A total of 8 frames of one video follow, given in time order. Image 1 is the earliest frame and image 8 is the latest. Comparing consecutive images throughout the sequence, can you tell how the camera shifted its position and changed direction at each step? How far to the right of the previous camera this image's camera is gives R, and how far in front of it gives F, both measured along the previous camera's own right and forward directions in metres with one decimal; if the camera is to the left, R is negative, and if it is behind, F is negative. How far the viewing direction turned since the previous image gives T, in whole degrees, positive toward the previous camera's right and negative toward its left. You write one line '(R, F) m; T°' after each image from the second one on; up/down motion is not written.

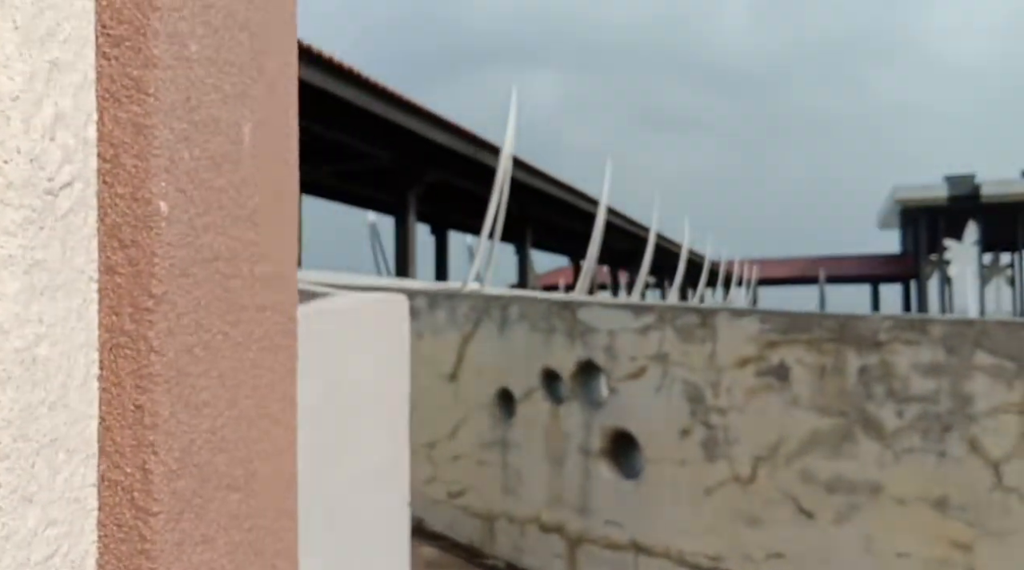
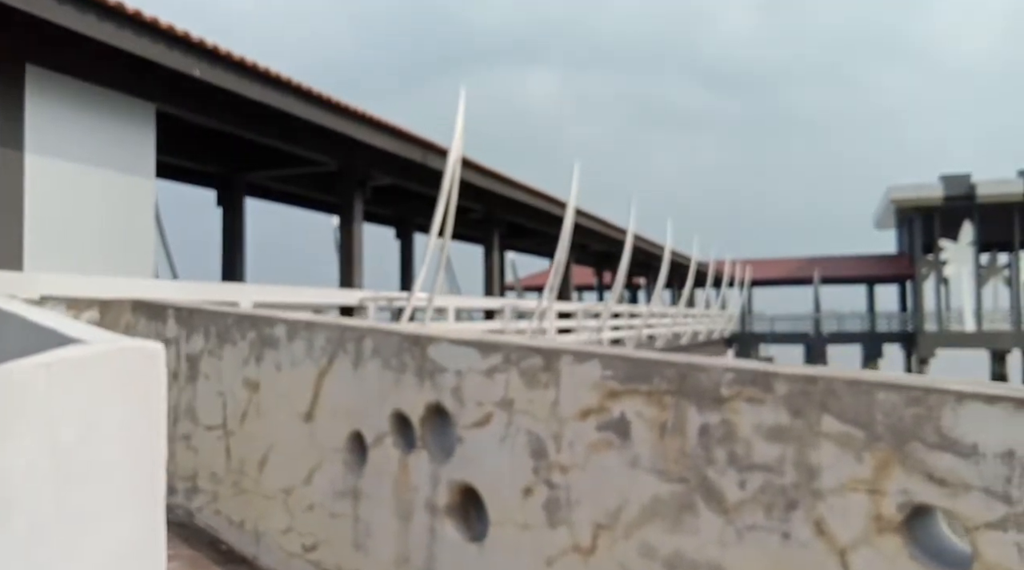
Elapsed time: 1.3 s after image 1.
(+0.5, +0.4) m; 0°
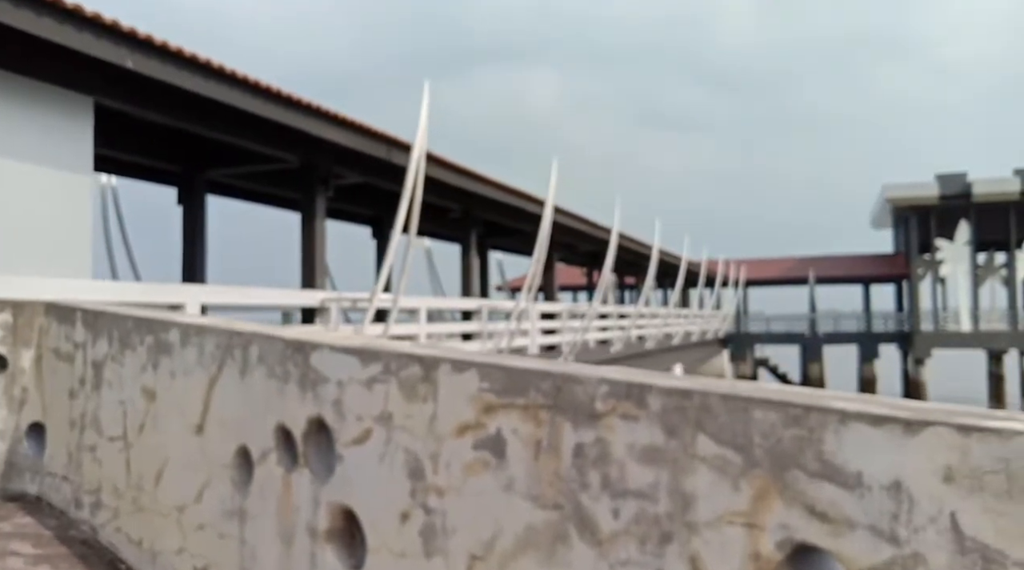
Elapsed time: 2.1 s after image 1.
(+0.3, +0.2) m; 0°
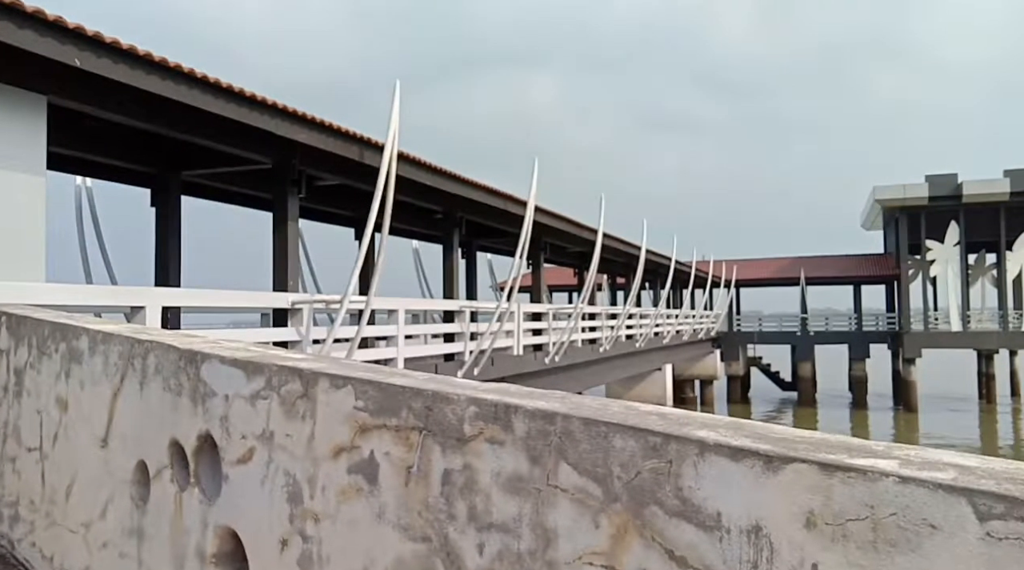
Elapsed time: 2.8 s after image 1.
(+0.3, +0.2) m; 0°
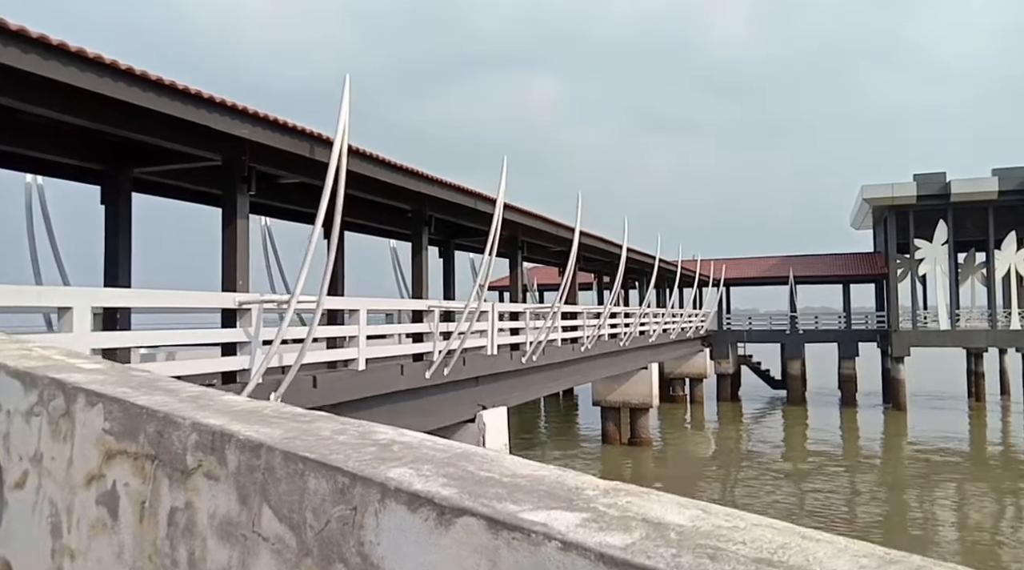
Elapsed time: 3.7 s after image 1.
(+0.4, +0.2) m; 0°
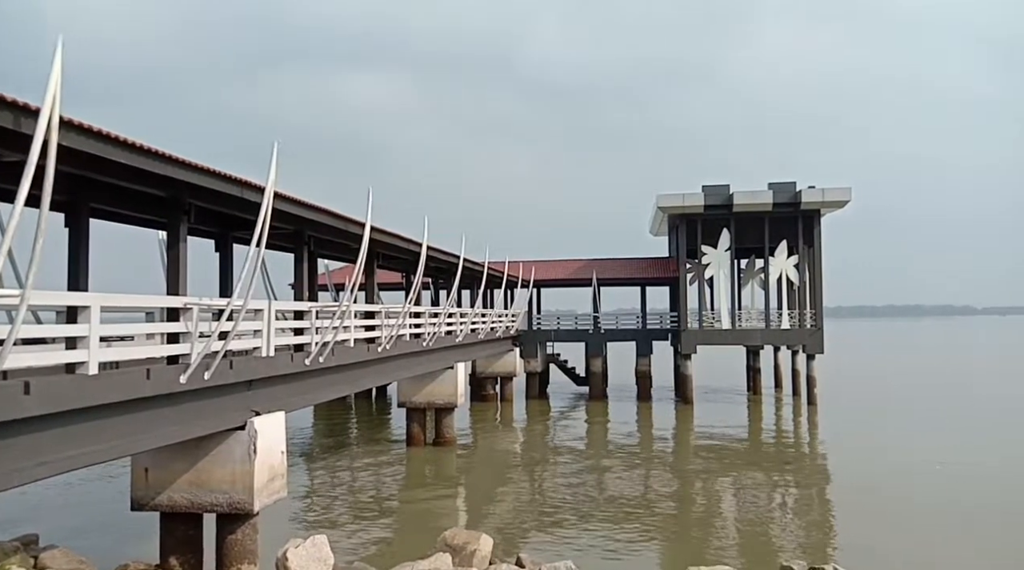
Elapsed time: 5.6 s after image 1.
(+0.7, +0.3) m; +12°
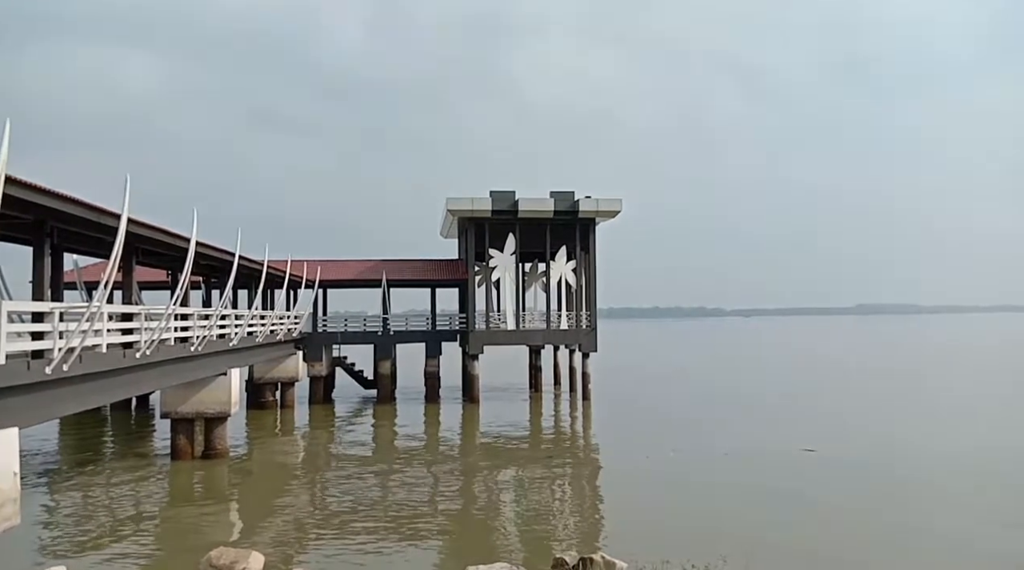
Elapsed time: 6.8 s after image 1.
(+0.2, +0.2) m; +15°
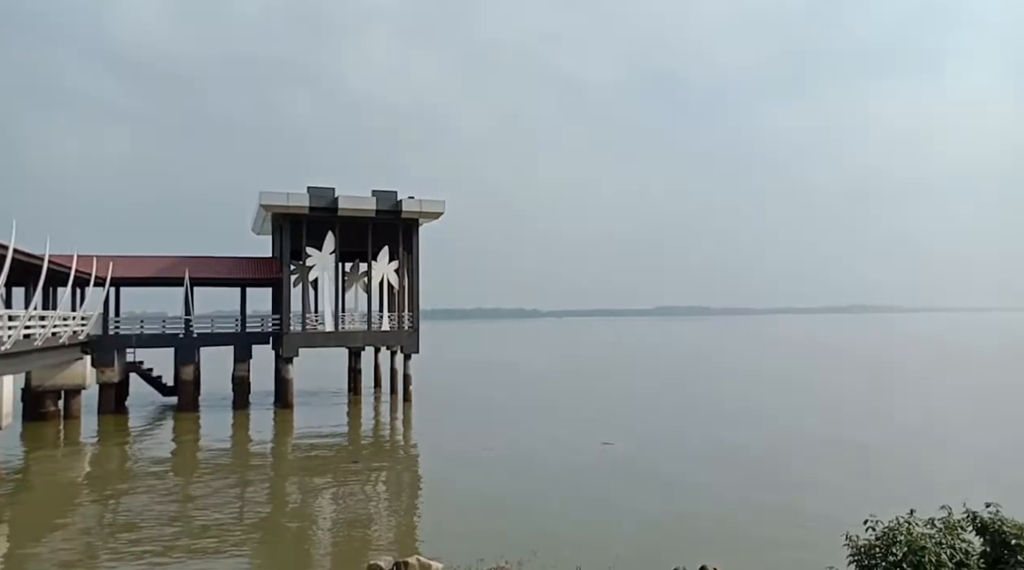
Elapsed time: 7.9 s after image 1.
(+0.1, +0.2) m; +12°
